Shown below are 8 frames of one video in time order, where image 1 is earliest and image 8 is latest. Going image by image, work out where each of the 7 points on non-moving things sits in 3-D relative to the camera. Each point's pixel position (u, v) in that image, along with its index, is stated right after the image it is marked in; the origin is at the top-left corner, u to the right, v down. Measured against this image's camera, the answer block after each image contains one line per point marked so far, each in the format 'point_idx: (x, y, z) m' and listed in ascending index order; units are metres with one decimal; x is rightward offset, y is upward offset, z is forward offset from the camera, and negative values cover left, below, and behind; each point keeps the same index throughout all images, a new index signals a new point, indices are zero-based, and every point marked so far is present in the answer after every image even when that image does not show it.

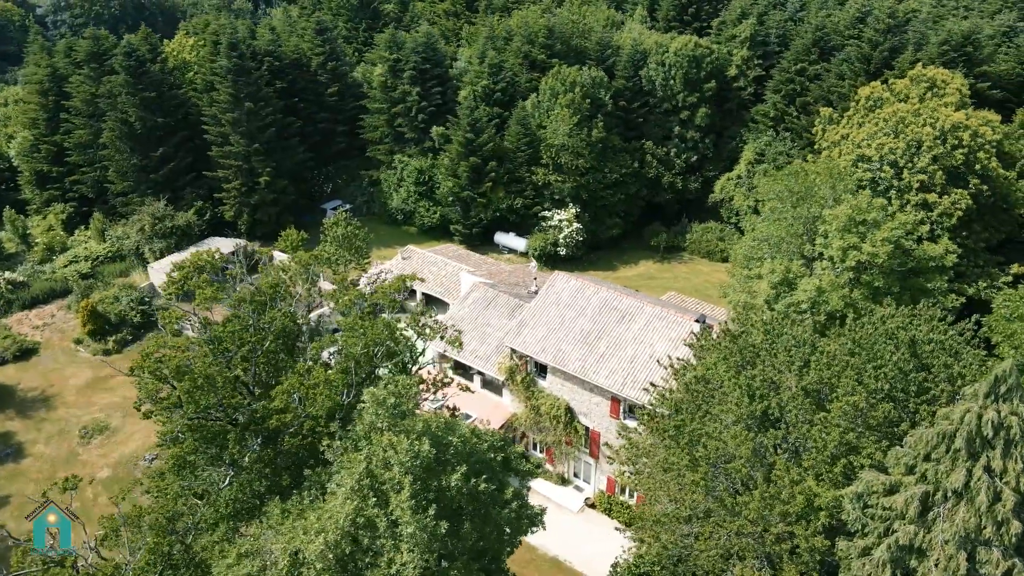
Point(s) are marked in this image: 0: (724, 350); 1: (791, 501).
0: (+6.0, -1.7, +19.6) m
1: (+6.1, -4.5, +15.3) m
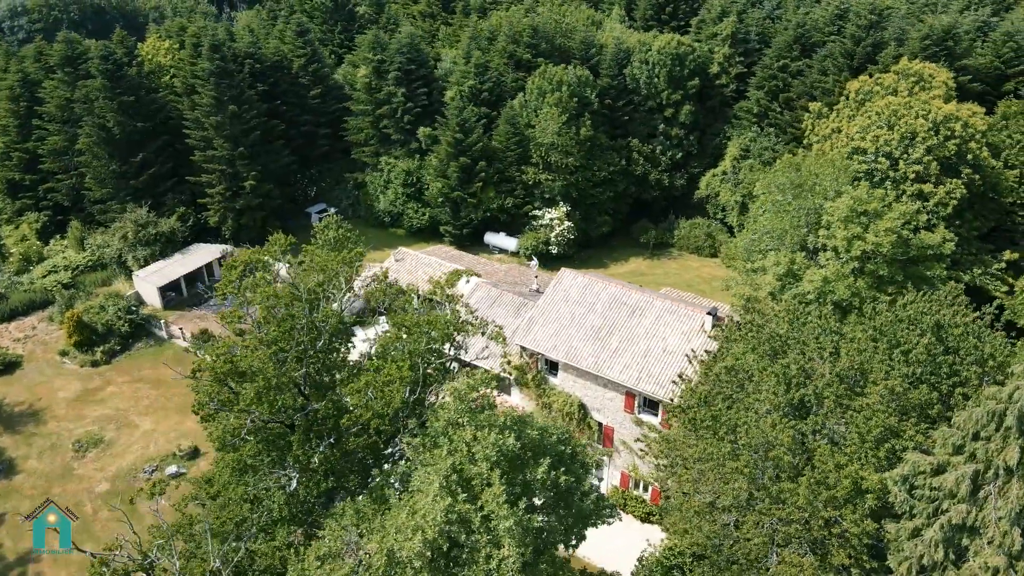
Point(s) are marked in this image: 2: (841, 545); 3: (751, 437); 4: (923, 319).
0: (+6.7, -1.4, +19.8) m
1: (+7.1, -4.2, +15.5) m
2: (+7.0, -5.4, +15.3) m
3: (+5.6, -3.4, +16.7) m
4: (+10.9, -0.8, +18.8) m
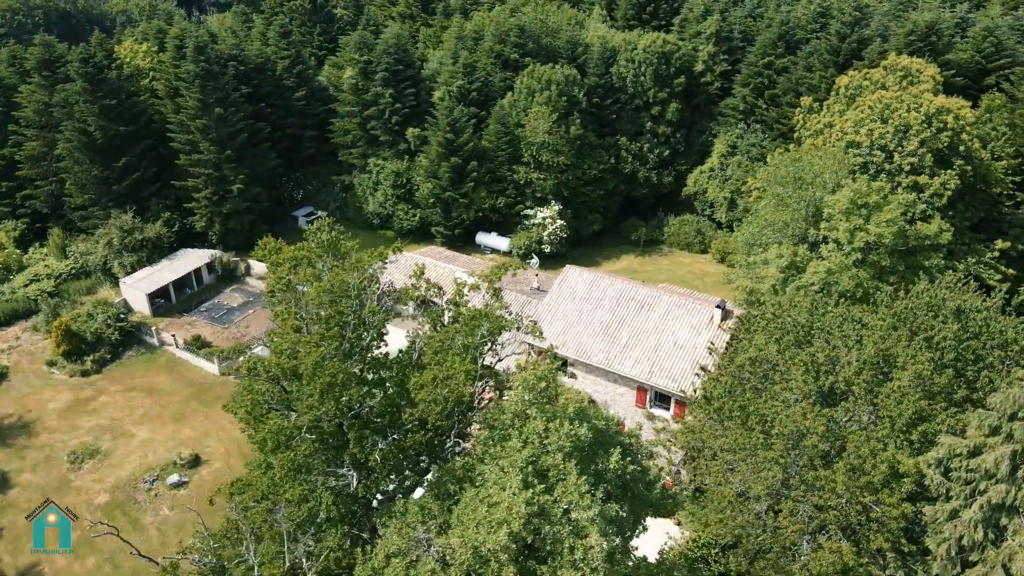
0: (+7.3, -1.2, +19.9) m
1: (+7.9, -4.0, +15.6) m
2: (+7.9, -5.2, +15.5) m
3: (+6.4, -3.2, +16.8) m
4: (+11.5, -0.5, +19.1) m
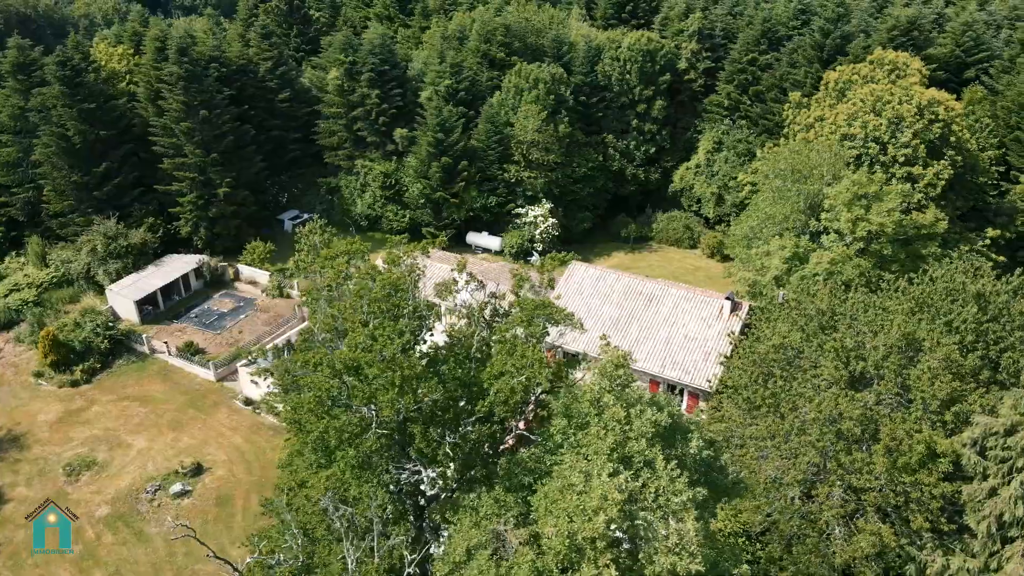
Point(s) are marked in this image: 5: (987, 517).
0: (+7.9, -0.9, +20.1) m
1: (+8.8, -3.6, +15.9) m
2: (+8.8, -4.8, +15.7) m
3: (+7.2, -2.9, +17.0) m
4: (+12.2, -0.1, +19.5) m
5: (+10.0, -4.8, +15.3) m
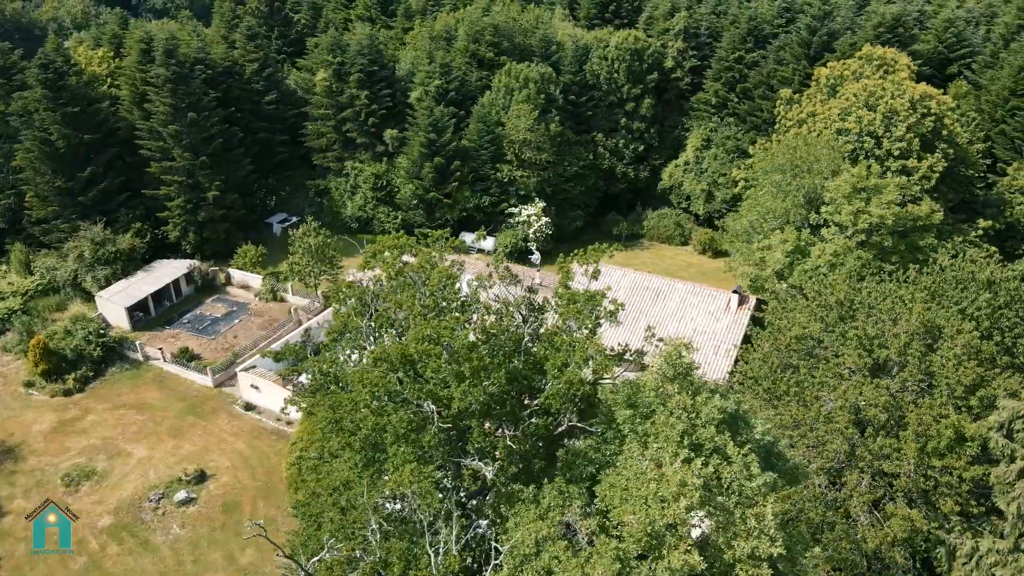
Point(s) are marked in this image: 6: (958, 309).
0: (+8.5, -0.6, +20.4) m
1: (+9.5, -3.3, +16.1) m
2: (+9.6, -4.5, +16.0) m
3: (+7.9, -2.6, +17.2) m
4: (+12.7, +0.3, +19.9) m
5: (+10.8, -4.5, +15.6) m
6: (+11.9, -0.6, +19.3) m
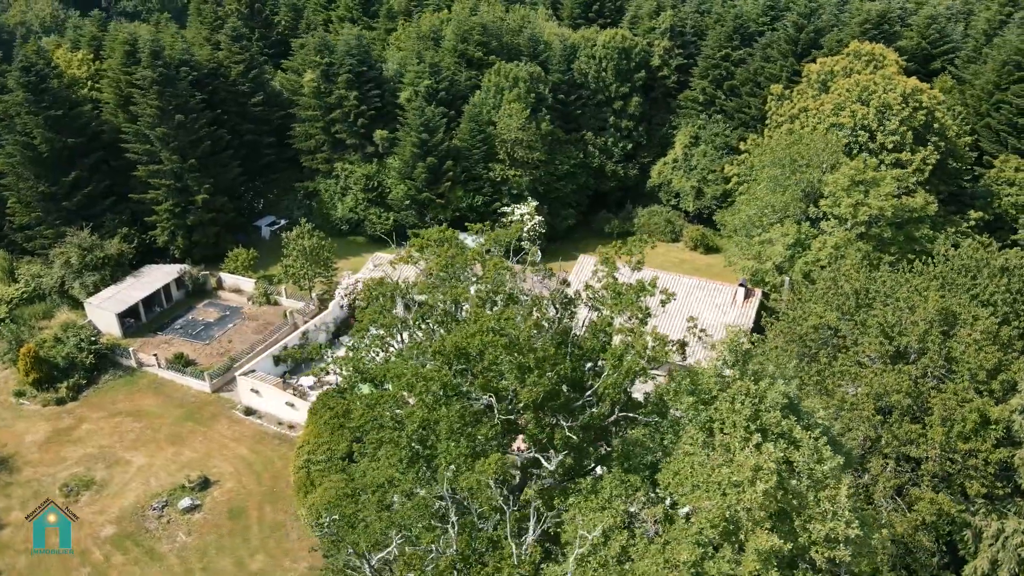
0: (+9.0, -0.4, +20.6) m
1: (+10.2, -3.0, +16.4) m
2: (+10.3, -4.2, +16.2) m
3: (+8.5, -2.3, +17.4) m
4: (+13.2, +0.6, +20.3) m
5: (+11.5, -4.2, +15.9) m
6: (+12.5, -0.2, +19.7) m
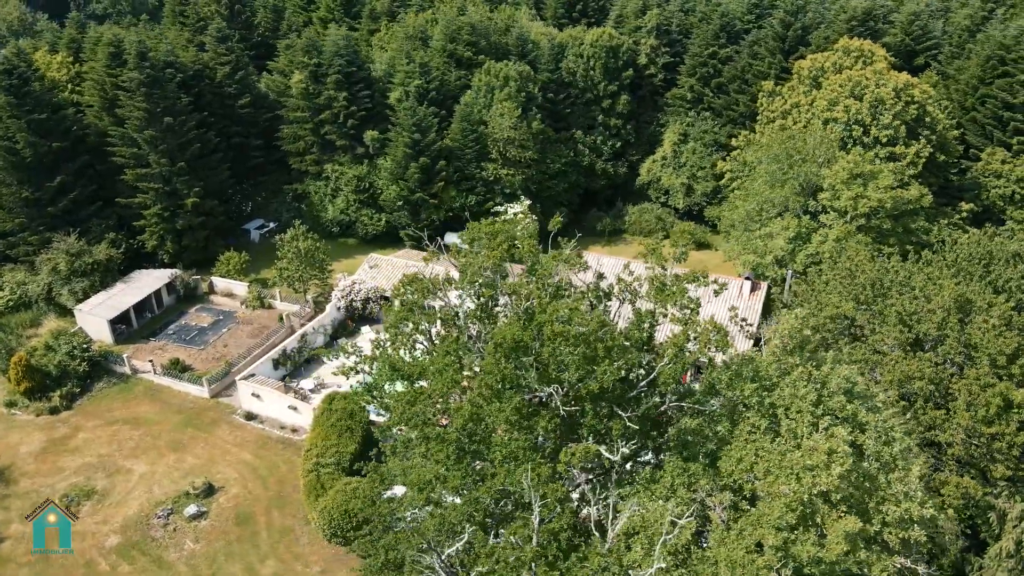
0: (+9.5, -0.1, +20.9) m
1: (+10.9, -2.7, +16.7) m
2: (+11.0, -3.9, +16.5) m
3: (+9.2, -2.1, +17.6) m
4: (+13.7, +0.9, +20.7) m
5: (+12.3, -3.9, +16.2) m
6: (+13.0, +0.1, +20.1) m
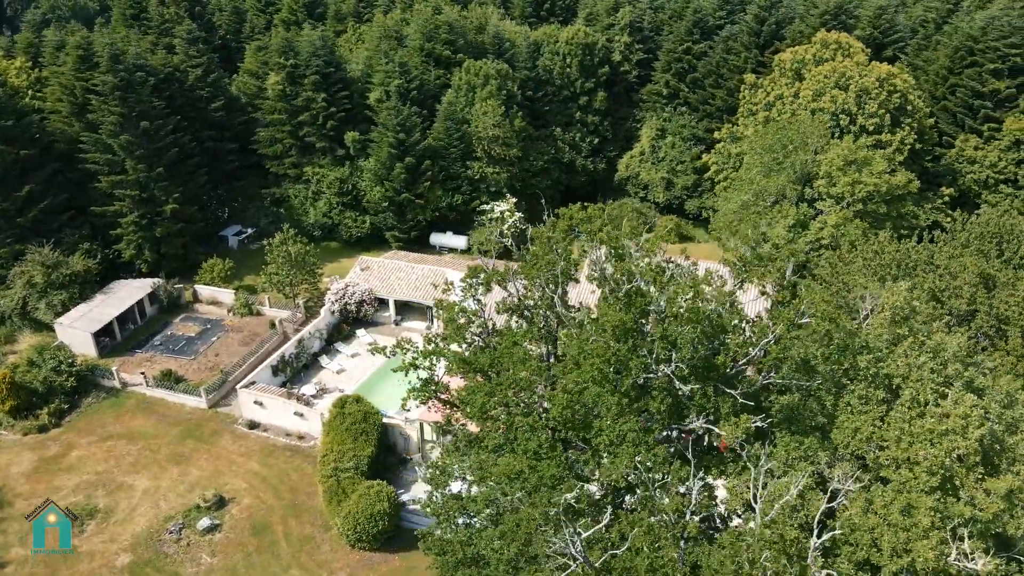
0: (+10.4, +0.4, +21.4) m
1: (+12.2, -2.1, +17.4) m
2: (+12.3, -3.3, +17.2) m
3: (+10.4, -1.5, +18.2) m
4: (+14.6, +1.6, +21.5) m
5: (+13.6, -3.2, +17.0) m
6: (+14.0, +0.8, +20.9) m
